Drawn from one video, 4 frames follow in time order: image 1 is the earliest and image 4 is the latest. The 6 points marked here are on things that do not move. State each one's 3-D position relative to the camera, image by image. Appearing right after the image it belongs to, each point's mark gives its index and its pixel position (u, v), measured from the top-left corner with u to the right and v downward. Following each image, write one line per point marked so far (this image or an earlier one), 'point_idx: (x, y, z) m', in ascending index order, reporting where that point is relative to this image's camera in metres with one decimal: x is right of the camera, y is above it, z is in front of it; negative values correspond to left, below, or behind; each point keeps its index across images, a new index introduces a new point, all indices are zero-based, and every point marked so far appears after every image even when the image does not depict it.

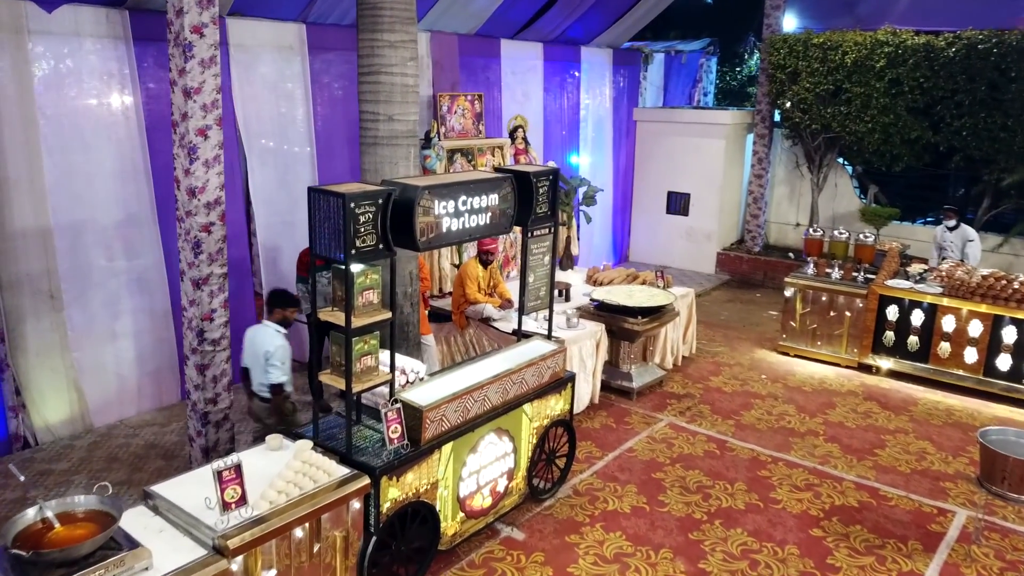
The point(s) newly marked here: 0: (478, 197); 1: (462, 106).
0: (-0.2, +0.5, +4.2) m
1: (-0.5, +1.7, +7.5) m
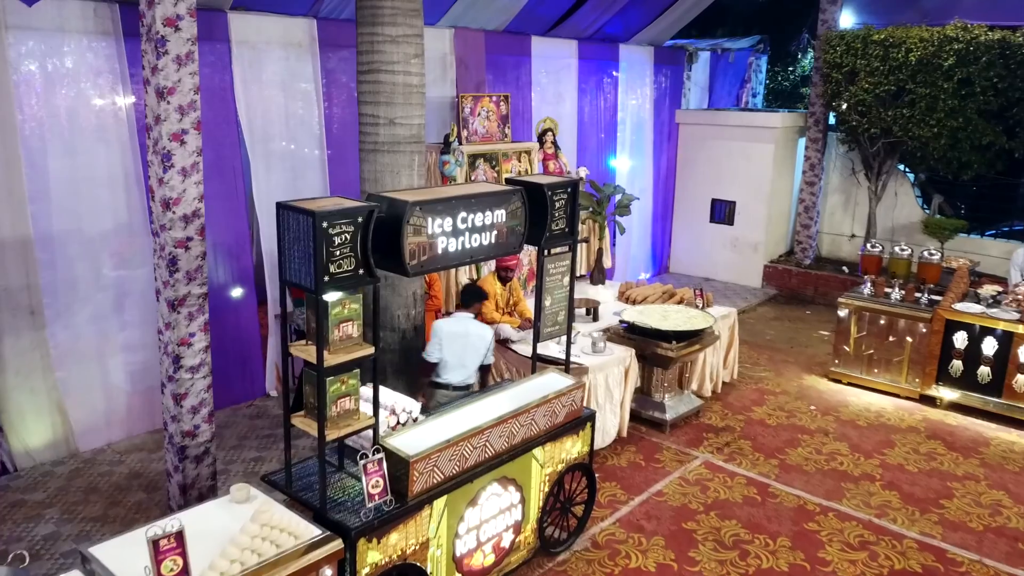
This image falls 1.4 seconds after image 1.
0: (-0.1, +0.3, +3.6) m
1: (-0.2, +1.6, +7.0) m
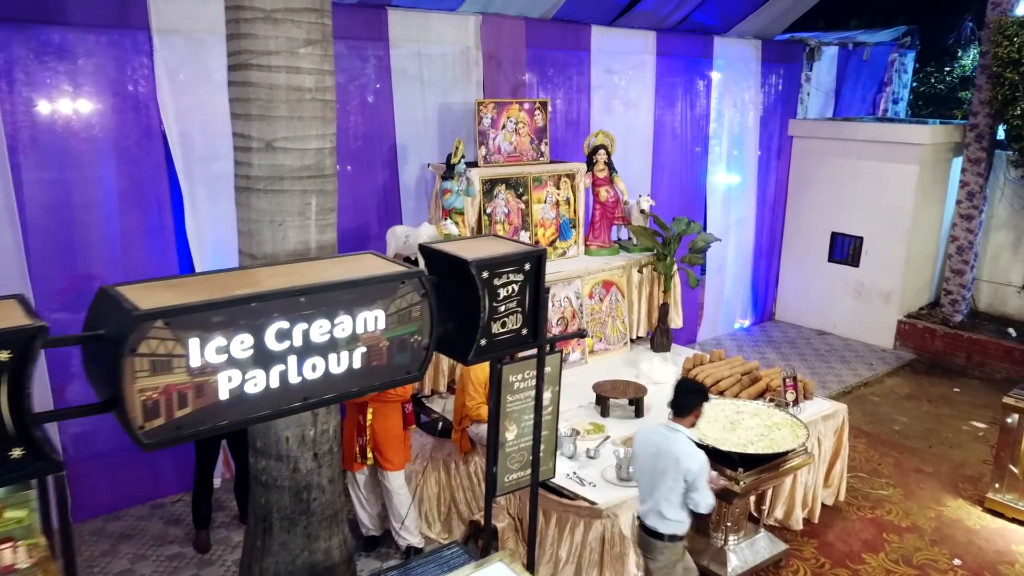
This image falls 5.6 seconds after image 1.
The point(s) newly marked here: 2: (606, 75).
0: (-0.5, -0.1, +2.0) m
1: (0.0, +1.1, +5.3) m
2: (+0.8, +1.7, +6.5) m
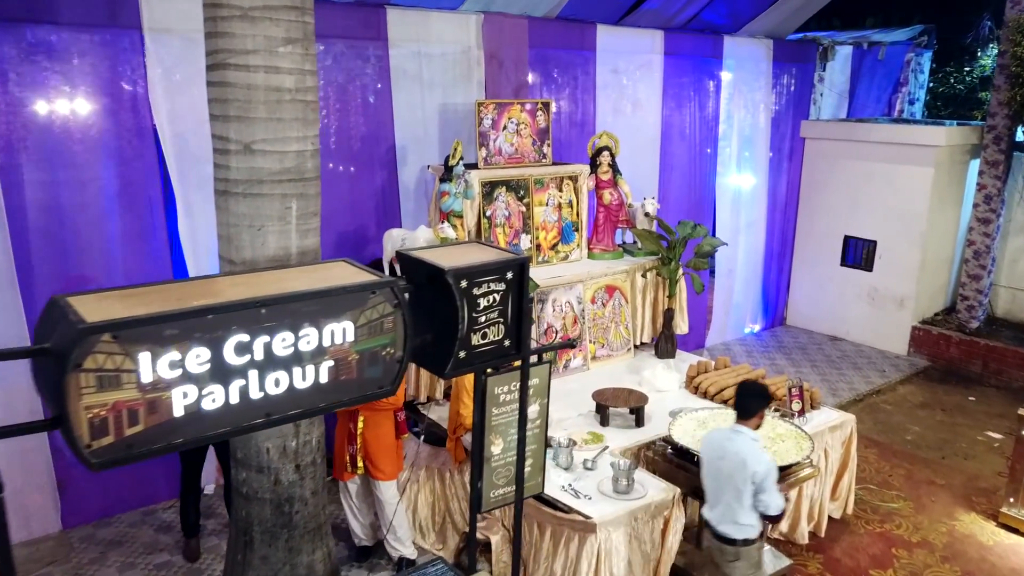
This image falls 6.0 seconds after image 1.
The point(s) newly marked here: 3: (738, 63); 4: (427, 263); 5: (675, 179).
0: (-0.5, -0.1, +1.9) m
1: (0.0, +1.1, +5.2) m
2: (+0.8, +1.7, +6.3) m
3: (+2.1, +2.0, +7.3) m
4: (-0.2, +0.1, +2.3) m
5: (+1.4, +0.9, +7.0) m
